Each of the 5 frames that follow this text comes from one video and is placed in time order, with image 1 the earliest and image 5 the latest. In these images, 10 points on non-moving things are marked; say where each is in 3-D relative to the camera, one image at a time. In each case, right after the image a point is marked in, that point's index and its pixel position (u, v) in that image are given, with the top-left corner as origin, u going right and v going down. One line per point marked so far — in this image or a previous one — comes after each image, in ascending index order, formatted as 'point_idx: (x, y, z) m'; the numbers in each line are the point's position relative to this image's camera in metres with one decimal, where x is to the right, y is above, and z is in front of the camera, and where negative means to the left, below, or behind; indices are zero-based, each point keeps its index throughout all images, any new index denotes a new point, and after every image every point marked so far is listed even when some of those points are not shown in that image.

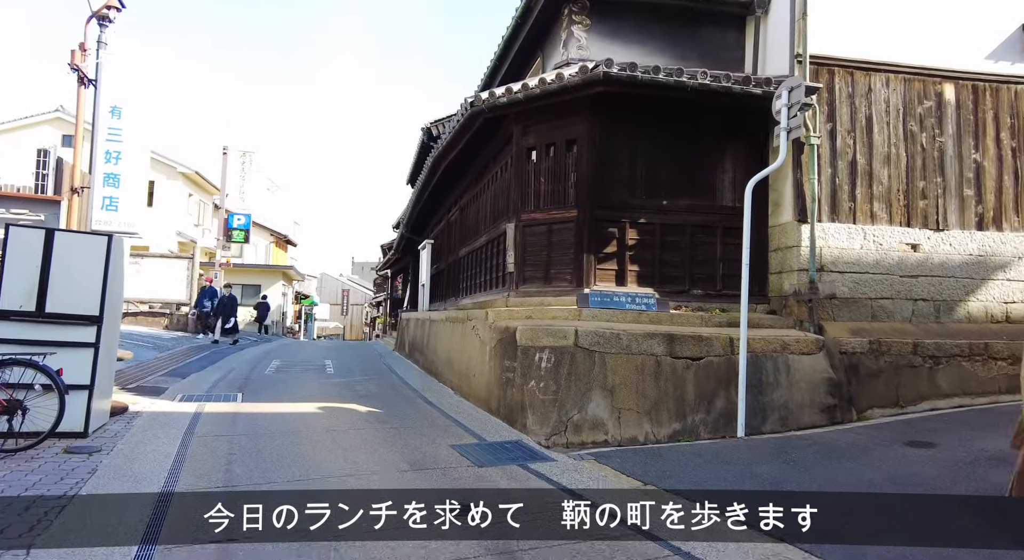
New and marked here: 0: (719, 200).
0: (+2.7, +1.0, +7.6) m
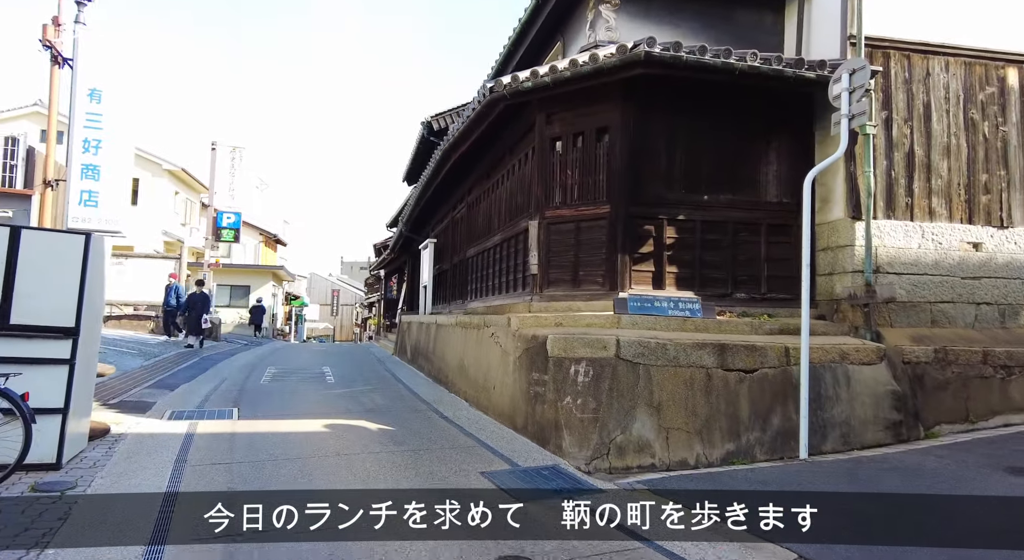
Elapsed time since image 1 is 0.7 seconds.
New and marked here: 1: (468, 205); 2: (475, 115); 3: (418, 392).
0: (+3.0, +1.0, +7.0) m
1: (-0.8, +1.5, +11.6) m
2: (-0.5, +2.2, +7.9) m
3: (-1.4, -1.7, +8.9) m
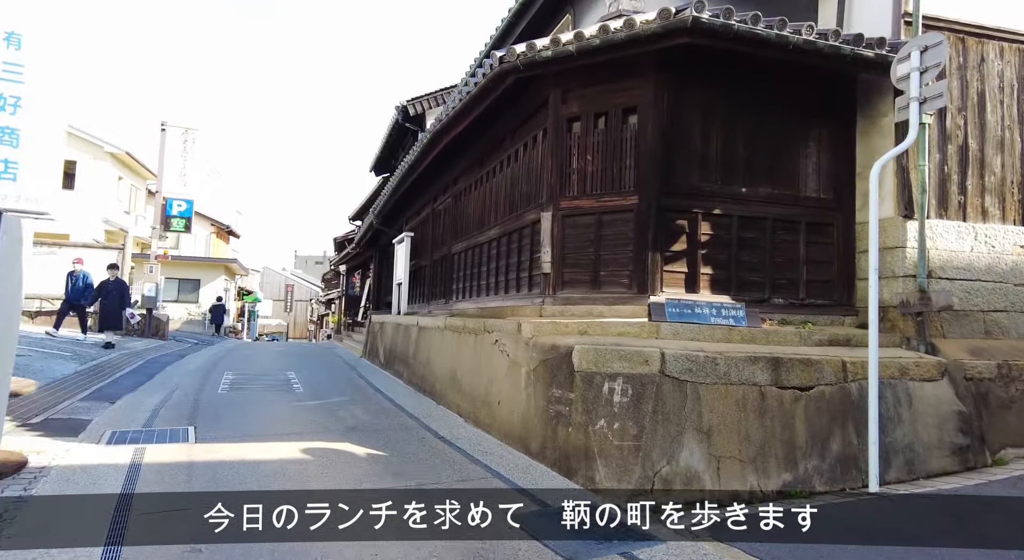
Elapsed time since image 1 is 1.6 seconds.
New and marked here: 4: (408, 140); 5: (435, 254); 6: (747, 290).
0: (+3.1, +1.0, +6.3) m
1: (-1.0, +1.5, +10.6) m
2: (-0.4, +2.2, +6.9) m
3: (-1.5, -1.7, +7.9) m
4: (-3.0, +4.0, +17.0) m
5: (-1.5, +0.5, +11.7) m
6: (+2.4, -0.1, +6.1) m
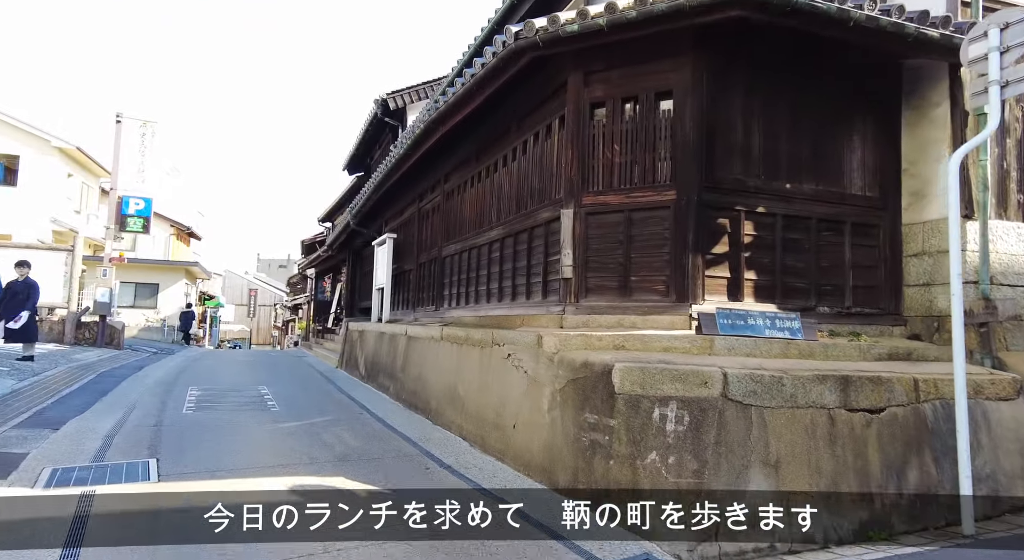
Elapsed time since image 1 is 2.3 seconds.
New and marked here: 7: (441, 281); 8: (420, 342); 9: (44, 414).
0: (+3.3, +0.9, +5.7) m
1: (-1.1, +1.4, +9.7) m
2: (-0.3, +2.2, +6.2) m
3: (-1.4, -1.7, +7.1) m
4: (-3.4, +3.9, +16.1) m
5: (-1.7, +0.4, +10.8) m
6: (+2.6, -0.2, +5.4) m
7: (-1.2, 0.0, +9.6) m
8: (-1.3, -0.9, +8.4) m
9: (-5.3, -1.5, +6.6) m
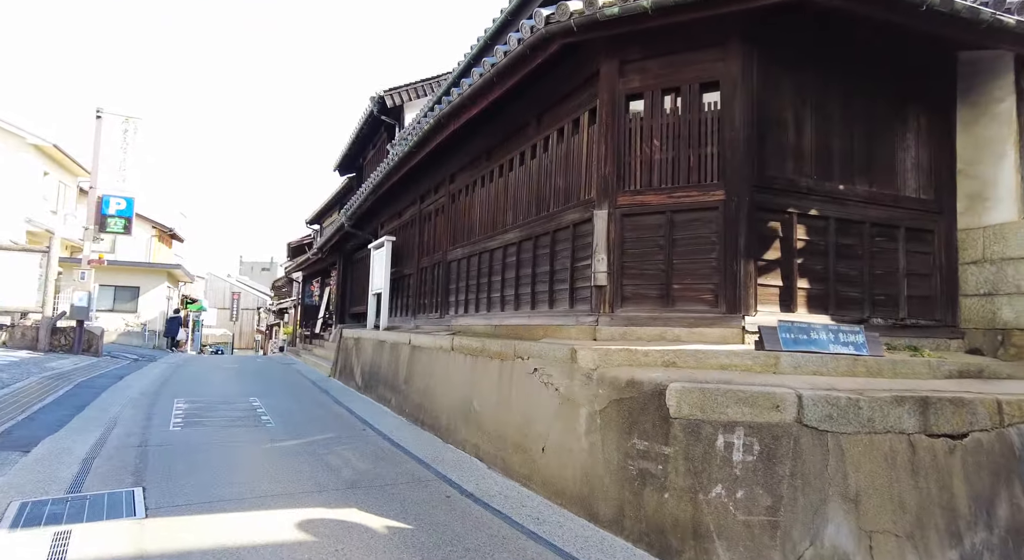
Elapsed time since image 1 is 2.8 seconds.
0: (+3.5, +0.8, +5.3) m
1: (-1.0, +1.3, +9.2) m
2: (0.0, +2.1, +5.7) m
3: (-1.2, -1.8, +6.5) m
4: (-3.4, +3.8, +15.5) m
5: (-1.6, +0.3, +10.3) m
6: (+2.8, -0.2, +5.0) m
7: (-1.0, -0.1, +9.0) m
8: (-1.2, -1.0, +7.9) m
9: (-5.1, -1.6, +6.0) m
